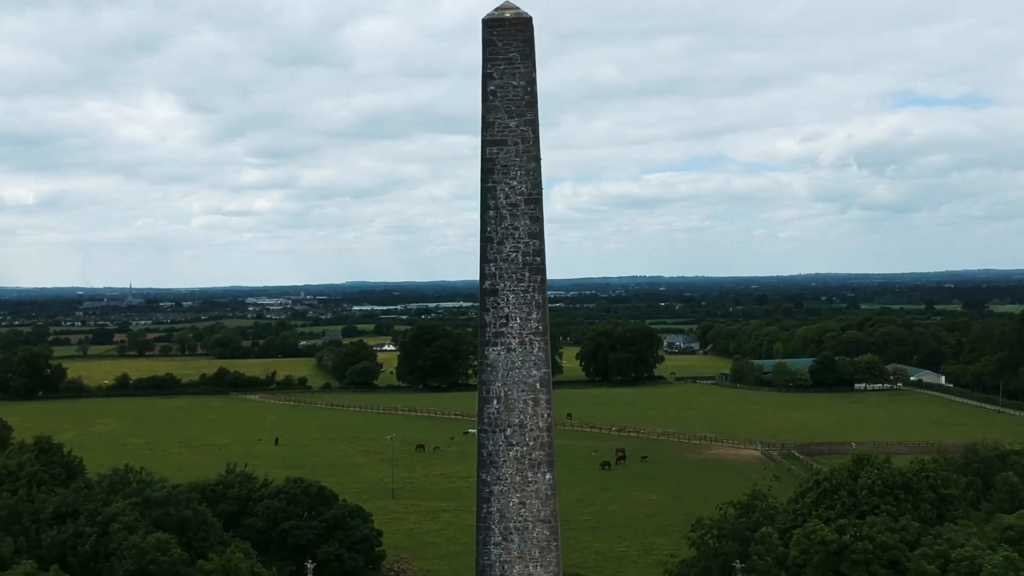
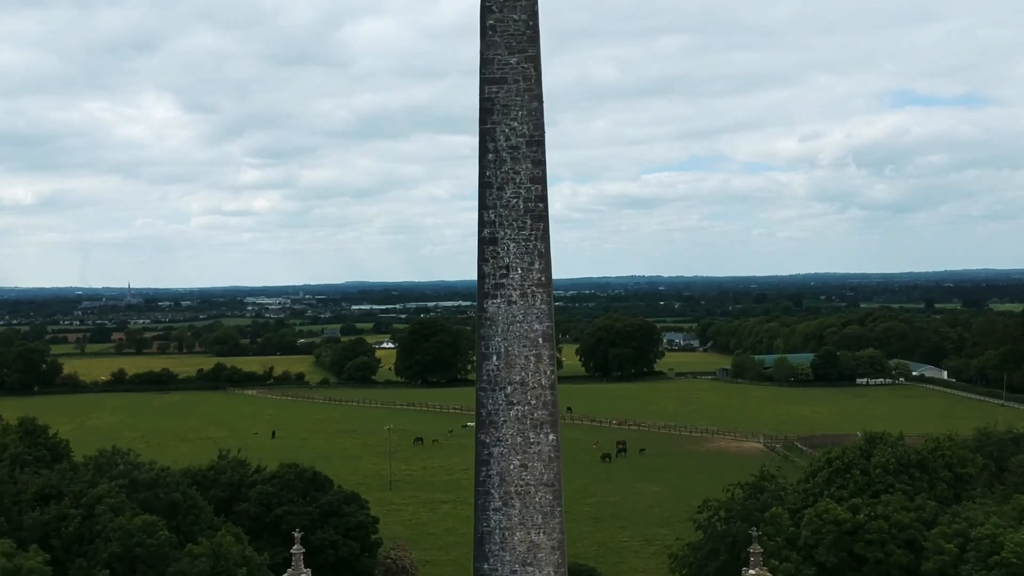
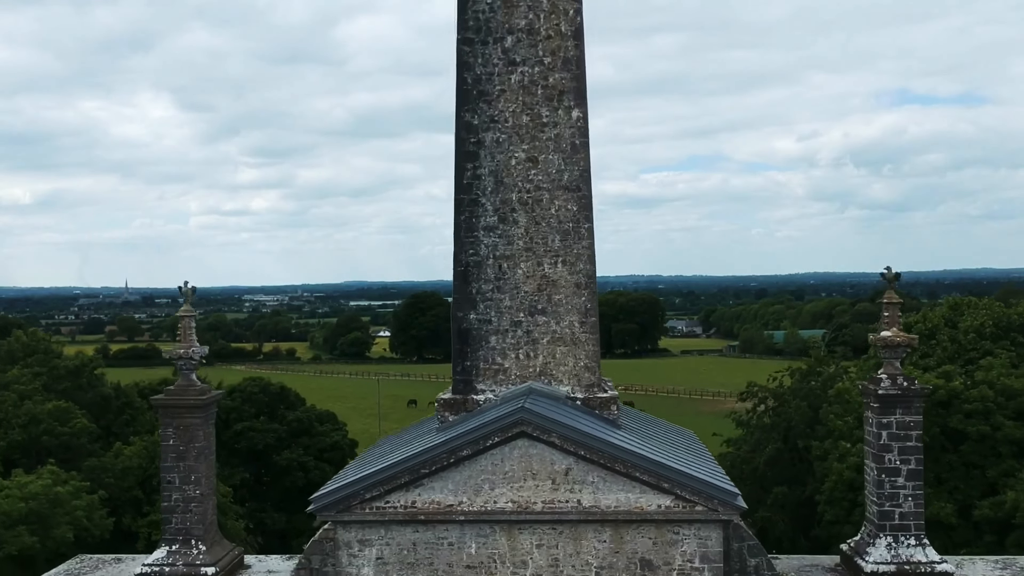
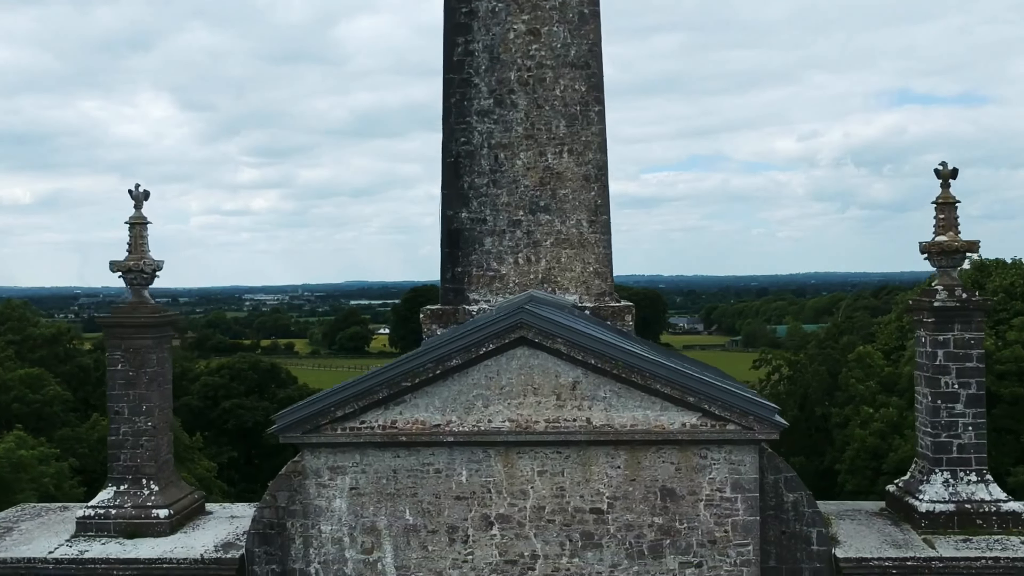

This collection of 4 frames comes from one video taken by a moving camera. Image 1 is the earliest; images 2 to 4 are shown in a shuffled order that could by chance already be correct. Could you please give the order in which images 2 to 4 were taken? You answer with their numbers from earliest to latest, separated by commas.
2, 3, 4
